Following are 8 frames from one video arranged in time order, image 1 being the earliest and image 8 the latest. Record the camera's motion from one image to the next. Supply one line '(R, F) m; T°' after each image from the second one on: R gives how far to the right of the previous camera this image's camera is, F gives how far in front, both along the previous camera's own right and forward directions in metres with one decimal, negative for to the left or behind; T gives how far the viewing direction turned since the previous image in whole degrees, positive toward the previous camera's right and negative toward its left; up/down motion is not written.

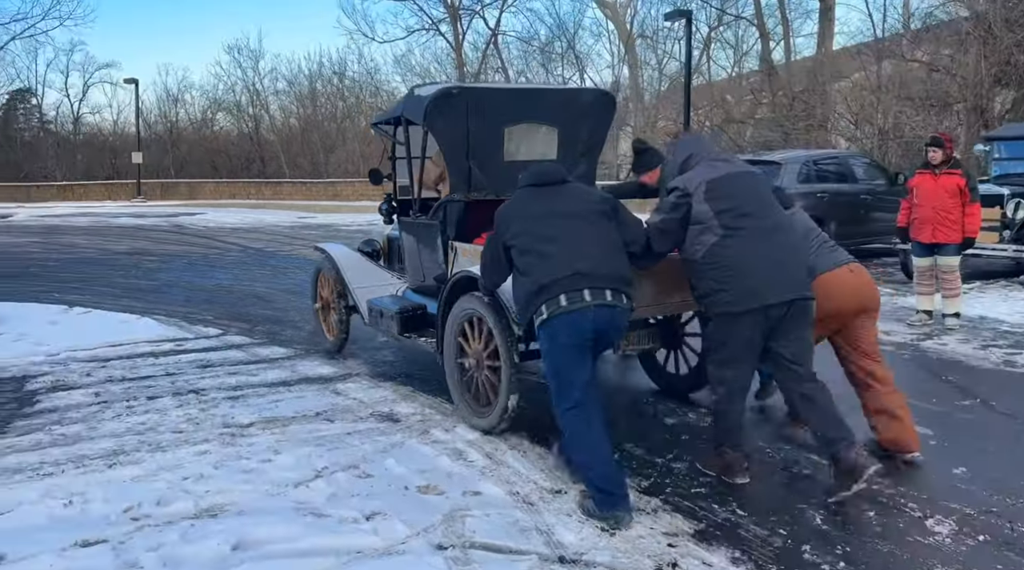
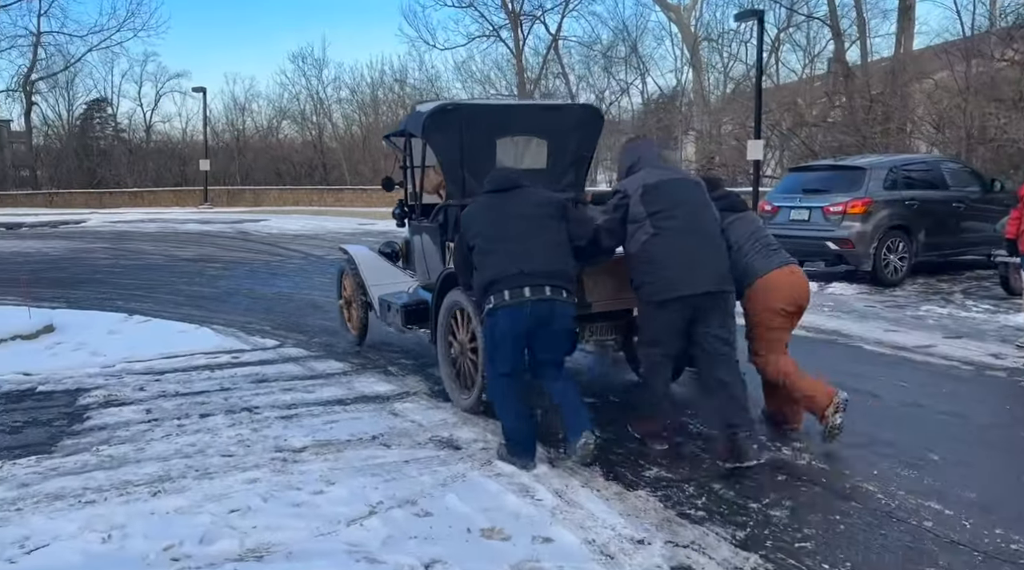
(-0.1, +0.4) m; -4°
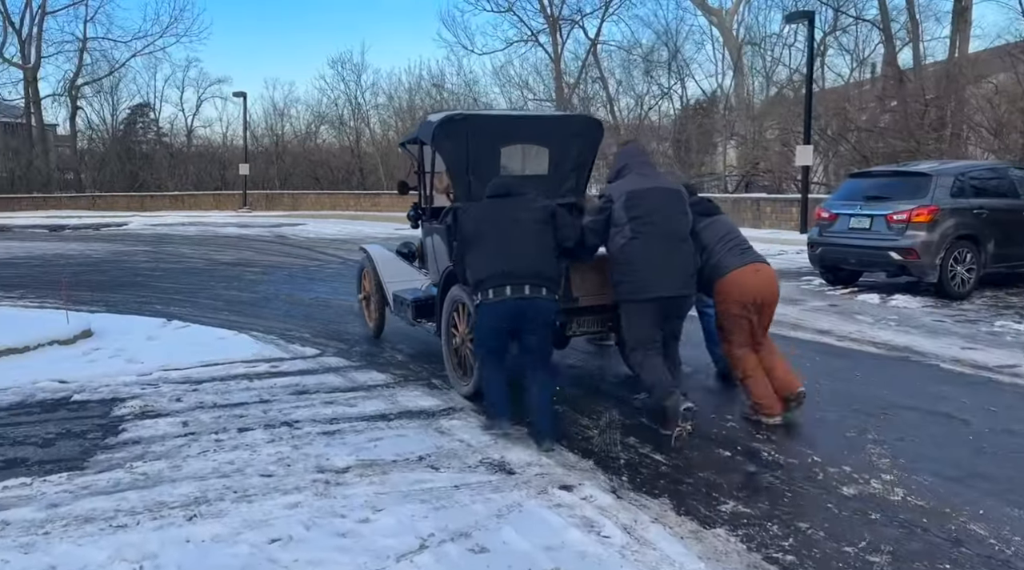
(-0.1, +0.3) m; -2°
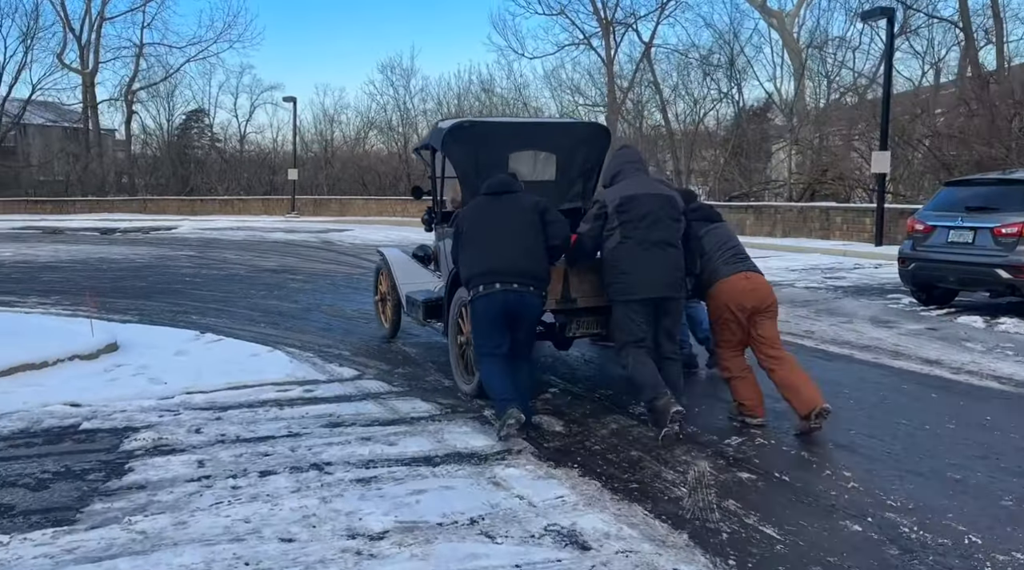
(-0.1, +0.8) m; -3°
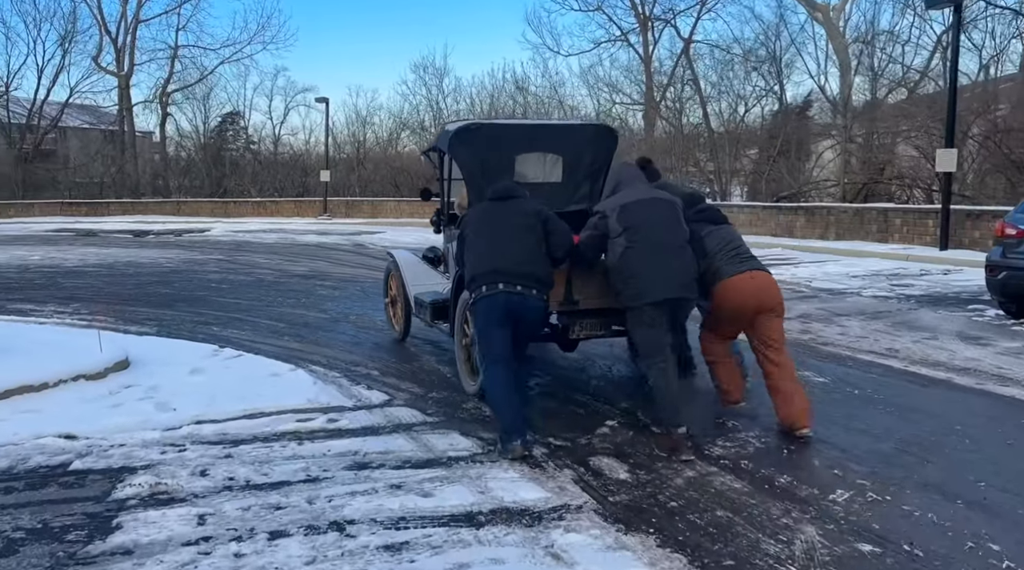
(-0.1, +0.8) m; -2°
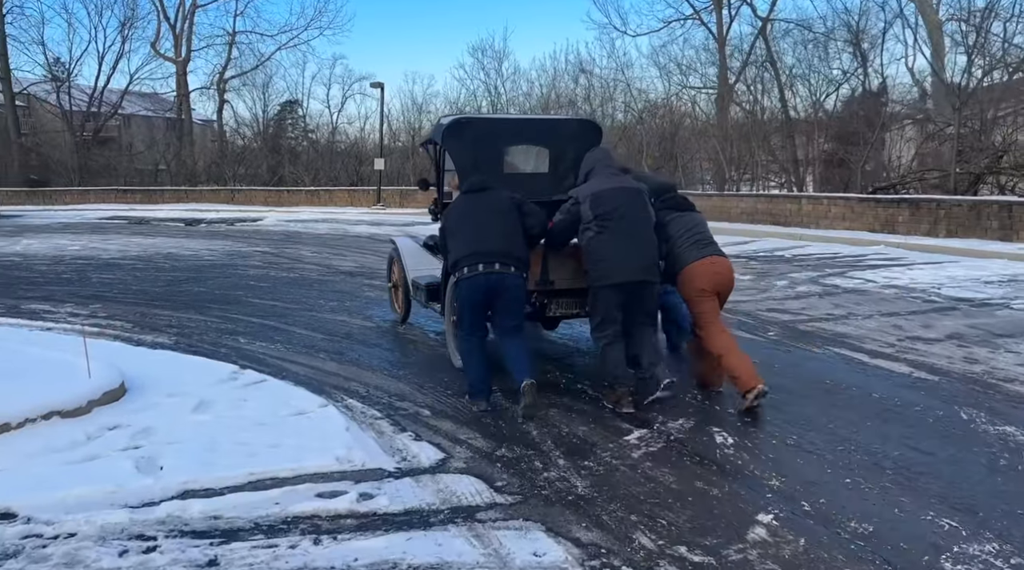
(-0.2, +1.6) m; -4°
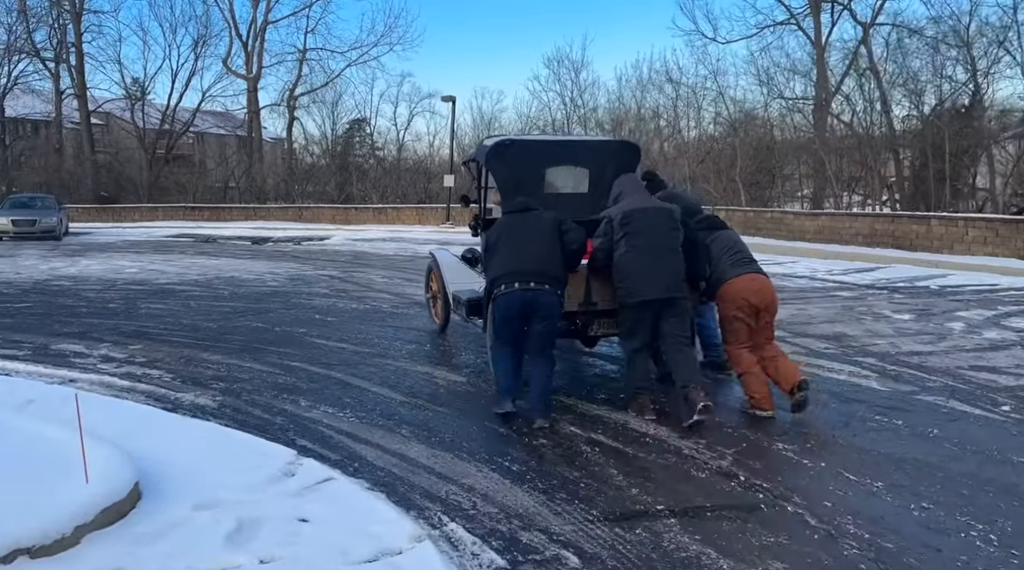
(-0.6, +1.9) m; -4°
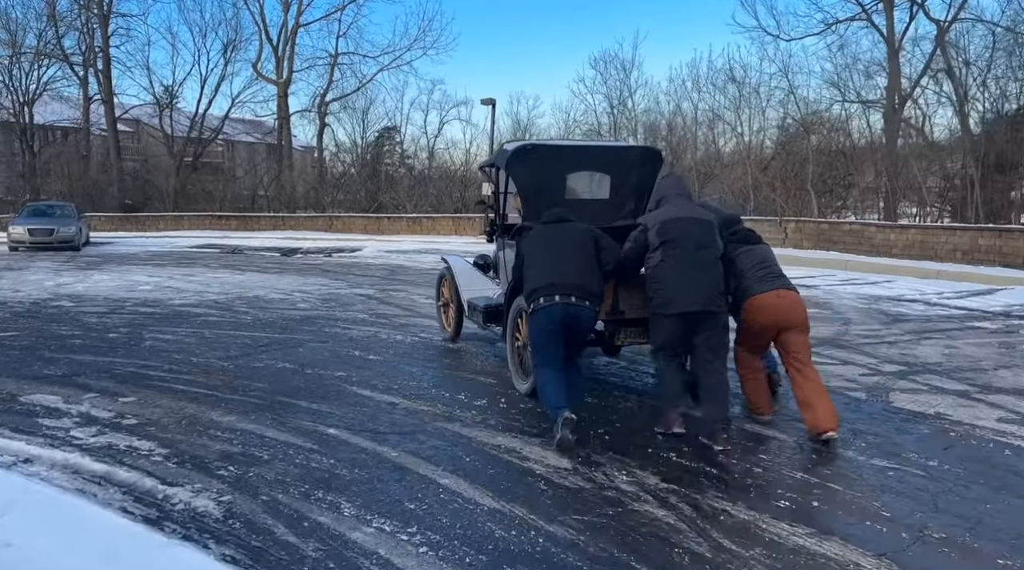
(-0.6, +2.1) m; -2°
